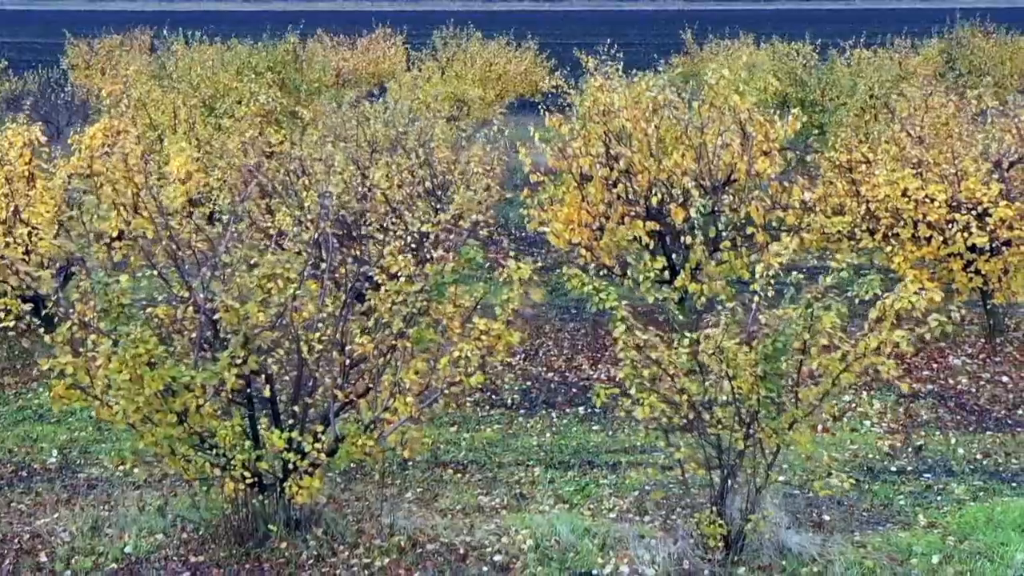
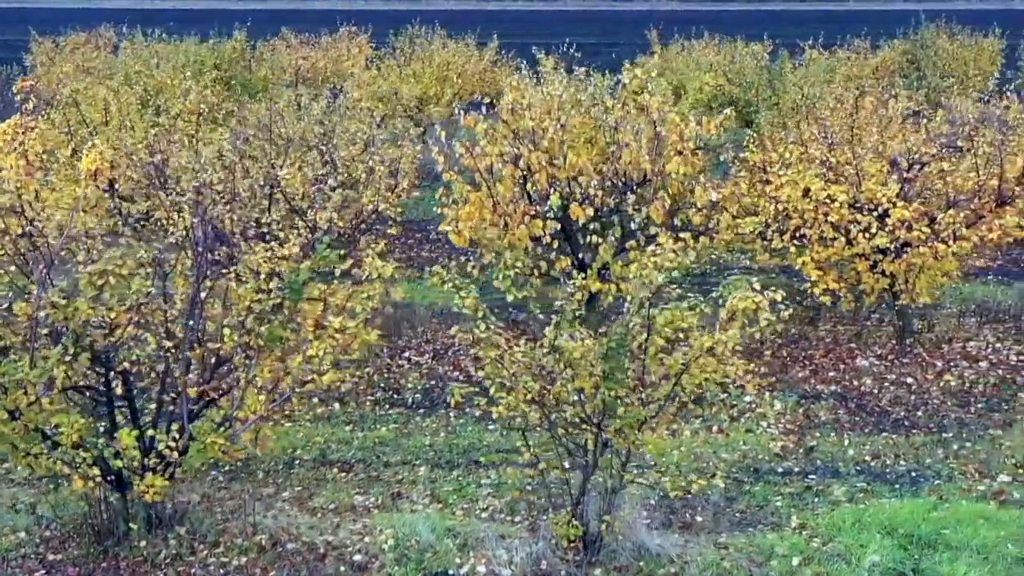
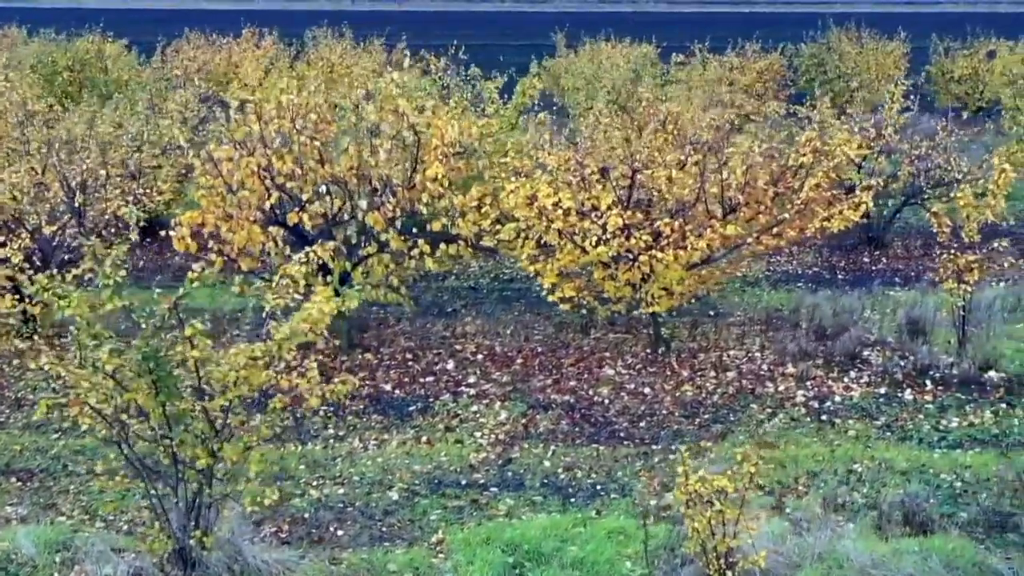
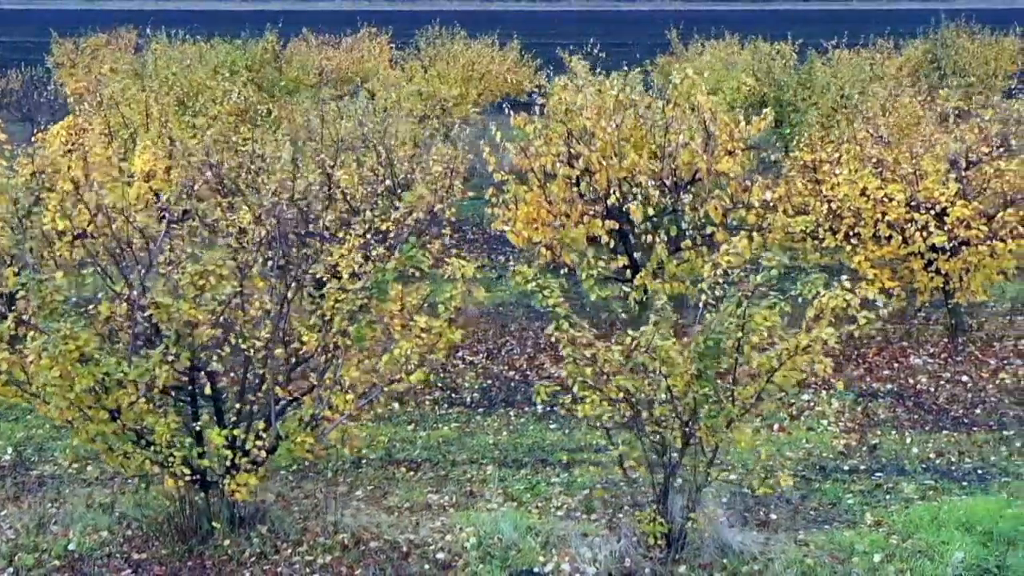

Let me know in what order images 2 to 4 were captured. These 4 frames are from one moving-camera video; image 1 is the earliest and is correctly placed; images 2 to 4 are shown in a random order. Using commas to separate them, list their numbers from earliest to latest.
4, 2, 3
